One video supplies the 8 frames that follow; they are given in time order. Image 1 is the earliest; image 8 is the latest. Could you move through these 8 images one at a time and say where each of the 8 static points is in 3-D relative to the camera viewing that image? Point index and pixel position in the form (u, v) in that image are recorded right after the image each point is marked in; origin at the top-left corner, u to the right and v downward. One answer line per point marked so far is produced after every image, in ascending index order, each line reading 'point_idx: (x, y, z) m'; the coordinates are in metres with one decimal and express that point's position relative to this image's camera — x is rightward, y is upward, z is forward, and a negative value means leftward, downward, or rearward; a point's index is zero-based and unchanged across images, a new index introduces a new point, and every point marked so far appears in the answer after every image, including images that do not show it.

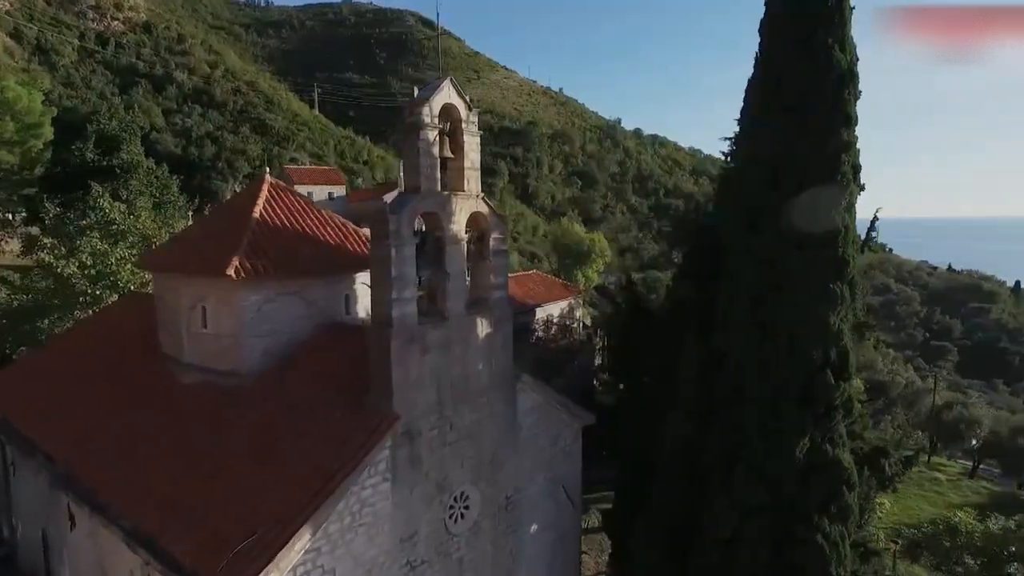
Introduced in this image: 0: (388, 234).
0: (-1.3, +0.6, +6.4) m
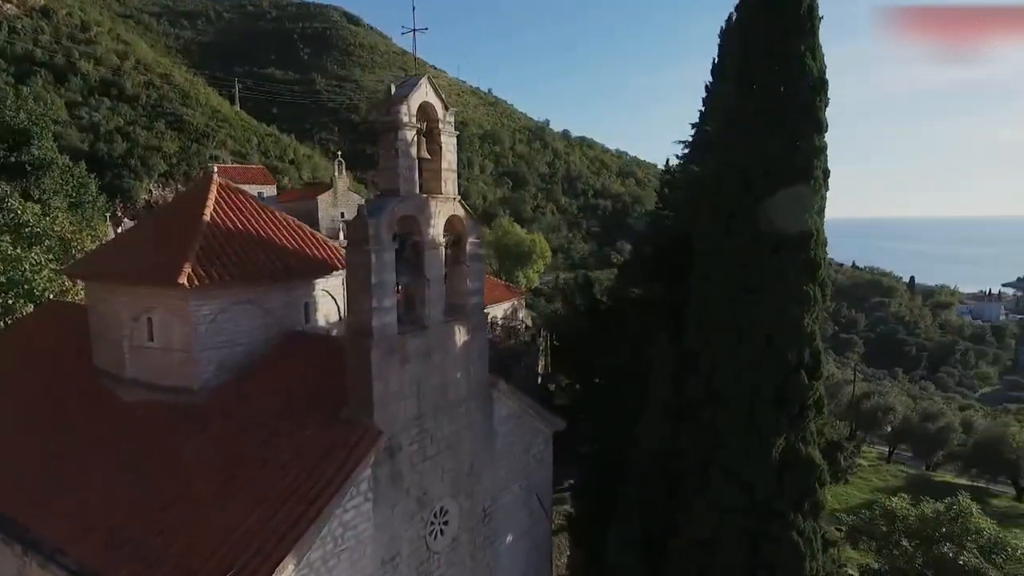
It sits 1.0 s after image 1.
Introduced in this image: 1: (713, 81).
0: (-1.4, +0.5, +6.1) m
1: (+3.7, +3.8, +11.3) m
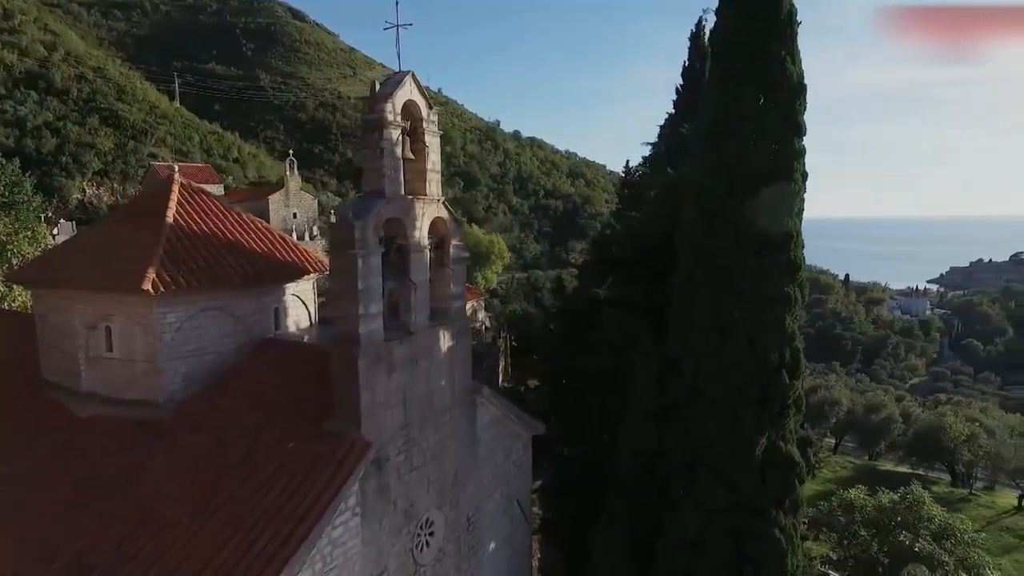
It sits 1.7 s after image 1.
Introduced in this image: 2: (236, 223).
0: (-1.5, +0.4, +5.8) m
1: (+3.2, +3.8, +11.4) m
2: (-3.8, +0.9, +8.4) m
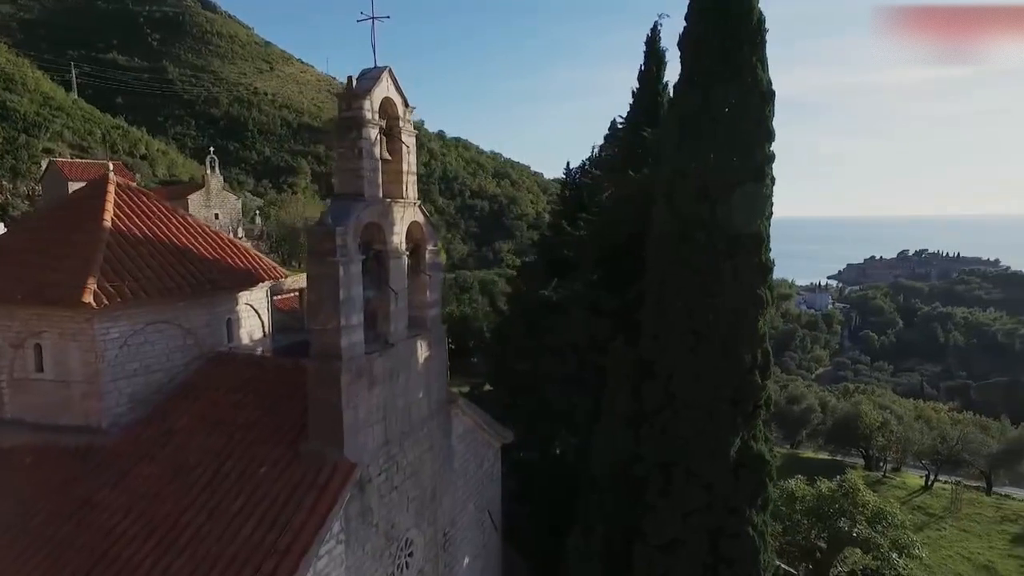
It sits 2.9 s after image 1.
0: (-1.6, +0.3, +5.4) m
1: (+2.4, +3.8, +11.5) m
2: (-4.1, +0.8, +7.7) m
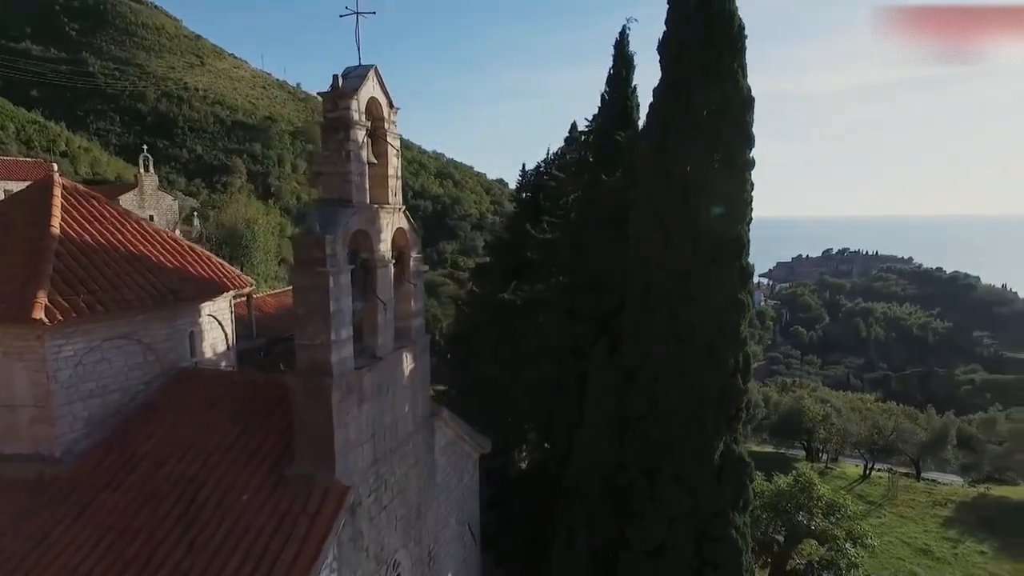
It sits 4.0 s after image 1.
0: (-1.5, +0.2, +5.0) m
1: (+1.8, +3.7, +11.5) m
2: (-4.3, +0.6, +7.1) m
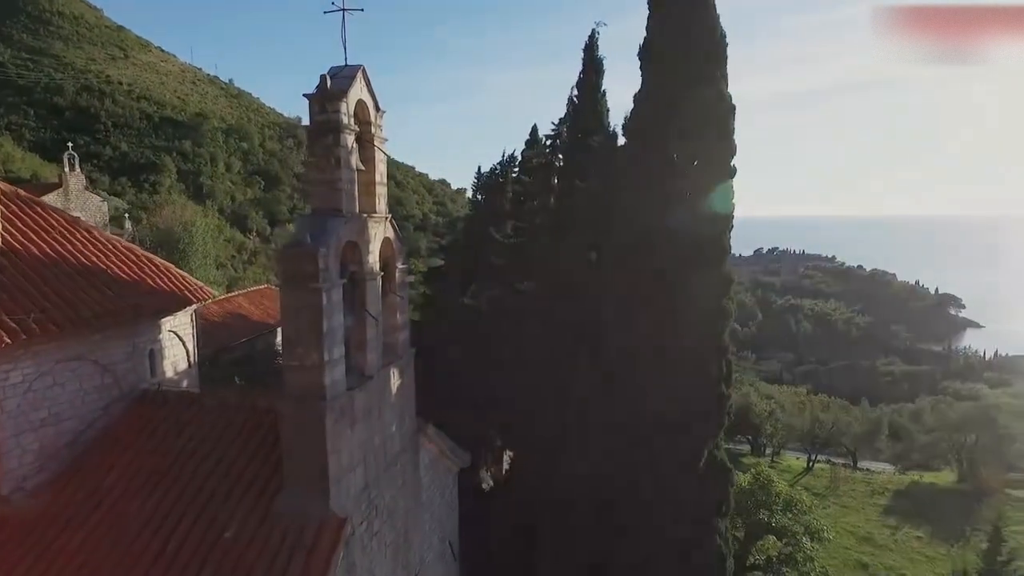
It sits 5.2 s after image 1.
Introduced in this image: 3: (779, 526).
0: (-1.5, +0.1, +4.7) m
1: (+1.2, +3.6, +11.5) m
2: (-4.5, +0.5, +6.5) m
3: (+6.4, -5.7, +14.8) m
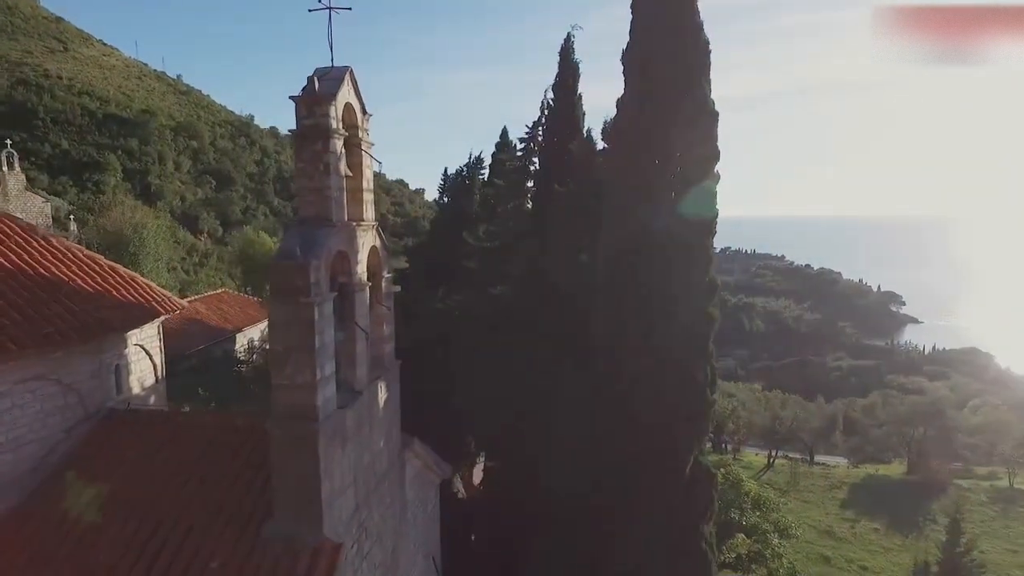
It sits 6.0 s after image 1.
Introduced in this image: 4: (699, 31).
0: (-1.5, 0.0, +4.4) m
1: (+0.7, +3.5, +11.4) m
2: (-4.6, +0.3, +6.1) m
3: (+5.8, -5.8, +15.0) m
4: (+2.4, +3.3, +8.0) m
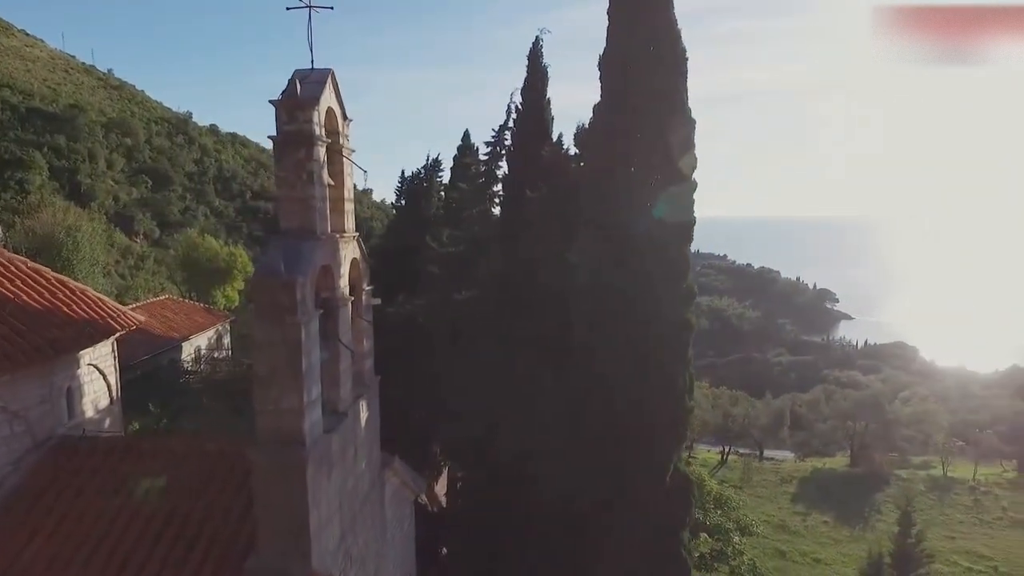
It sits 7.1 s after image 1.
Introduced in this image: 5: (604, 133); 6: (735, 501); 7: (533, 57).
0: (-1.5, -0.1, +4.1) m
1: (+0.2, +3.4, +11.2) m
2: (-4.7, +0.2, +5.5) m
3: (+4.9, -5.8, +15.3) m
4: (+2.1, +3.2, +8.0) m
5: (+1.2, +2.0, +8.0) m
6: (+6.1, -5.8, +16.6) m
7: (+0.3, +4.1, +11.0) m
